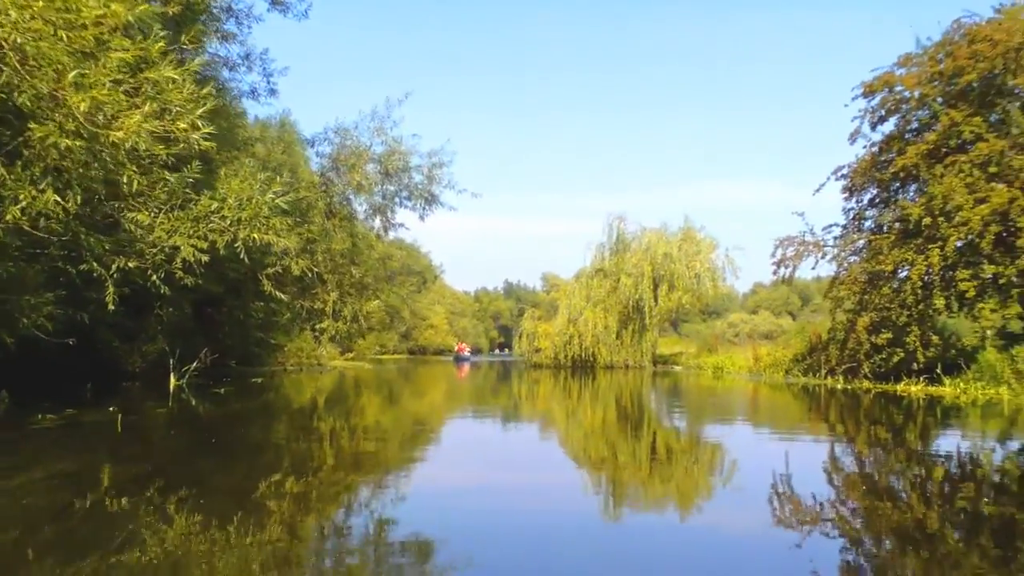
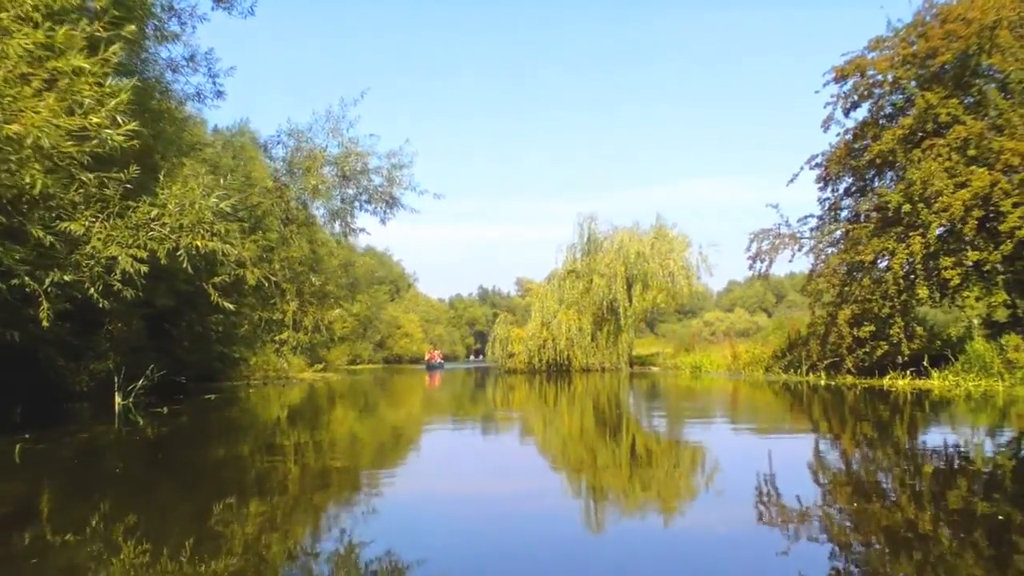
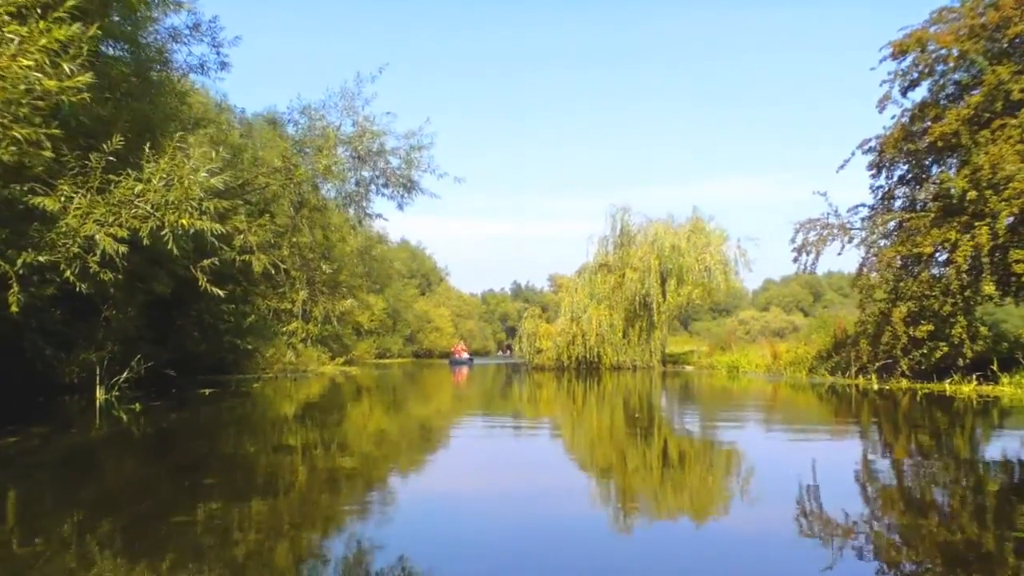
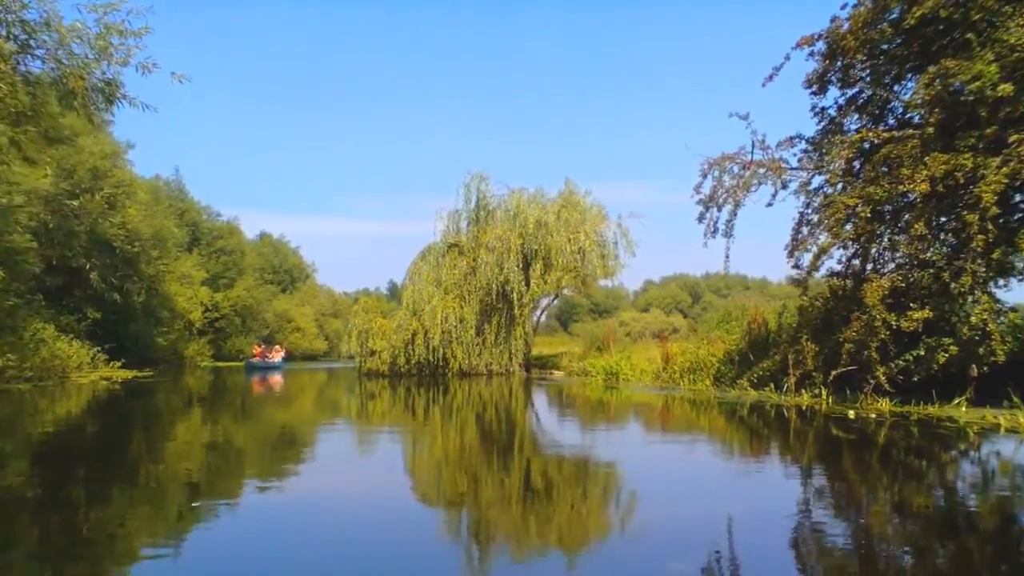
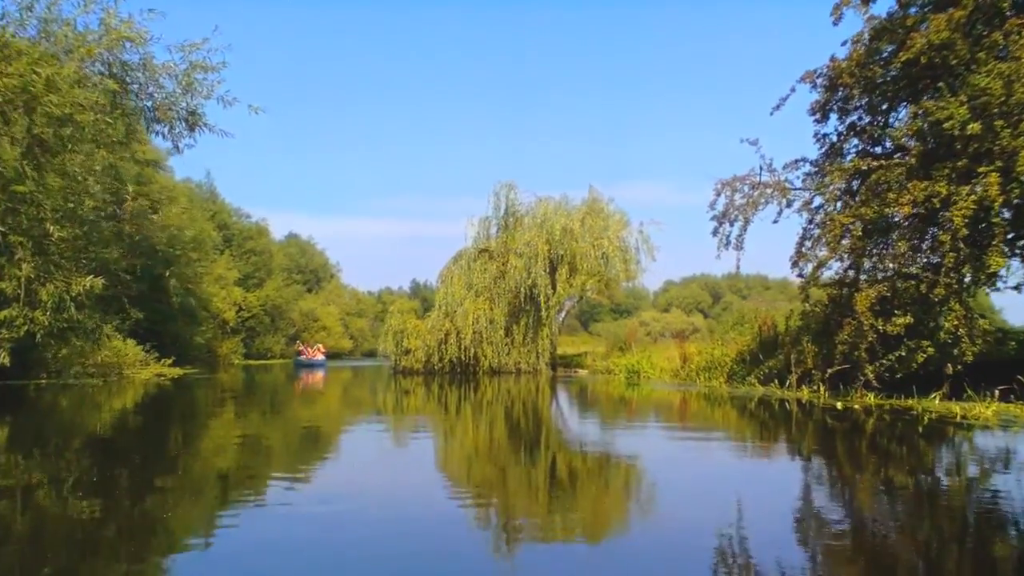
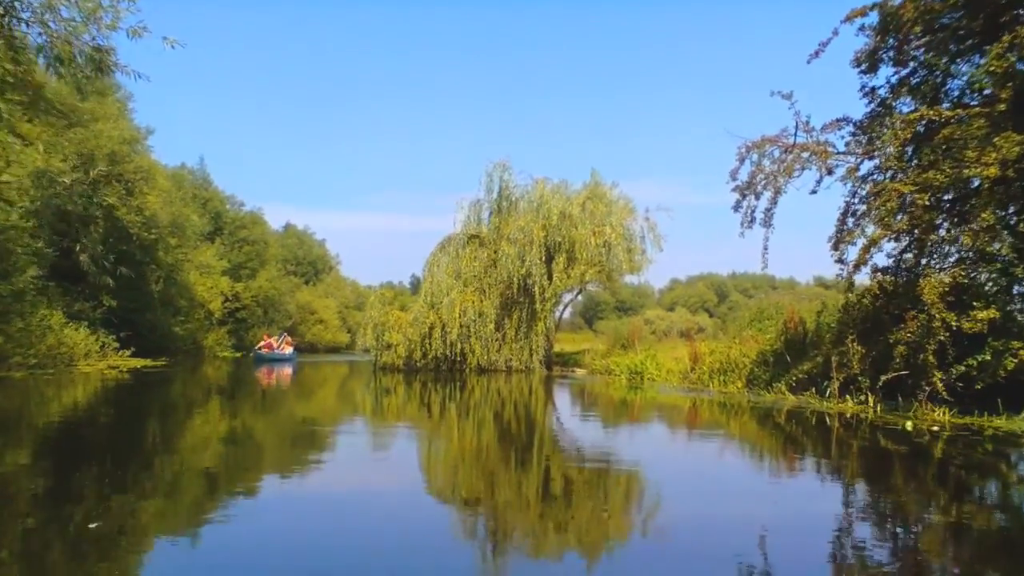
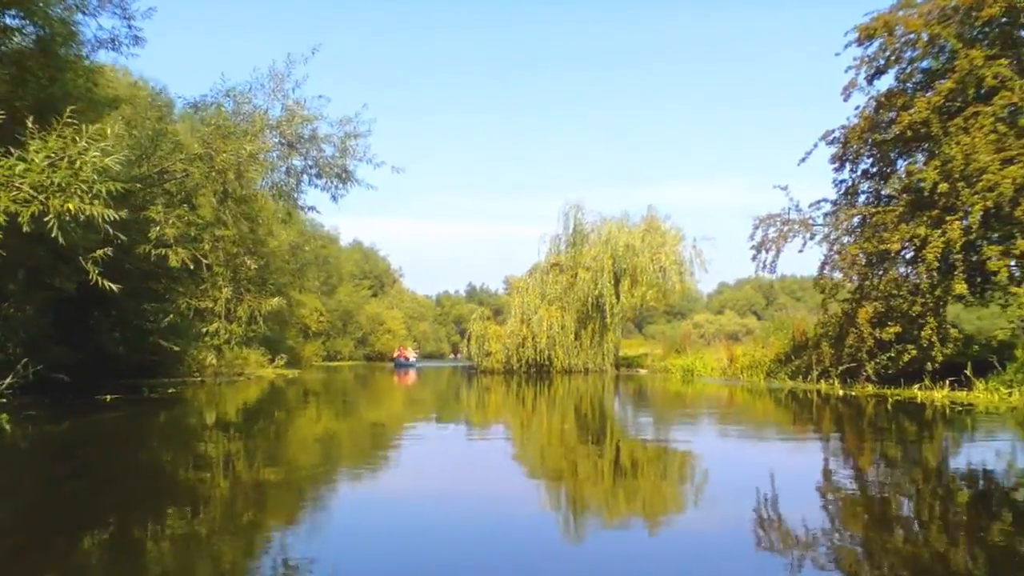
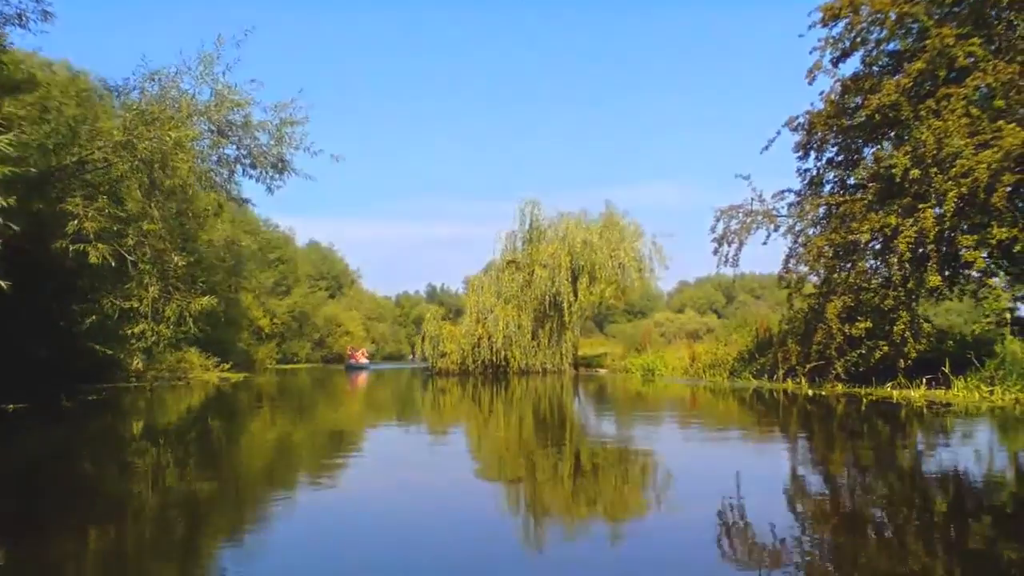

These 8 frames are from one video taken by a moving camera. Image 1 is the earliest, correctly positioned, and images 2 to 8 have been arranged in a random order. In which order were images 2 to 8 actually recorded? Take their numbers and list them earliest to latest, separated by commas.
2, 3, 7, 8, 5, 4, 6
